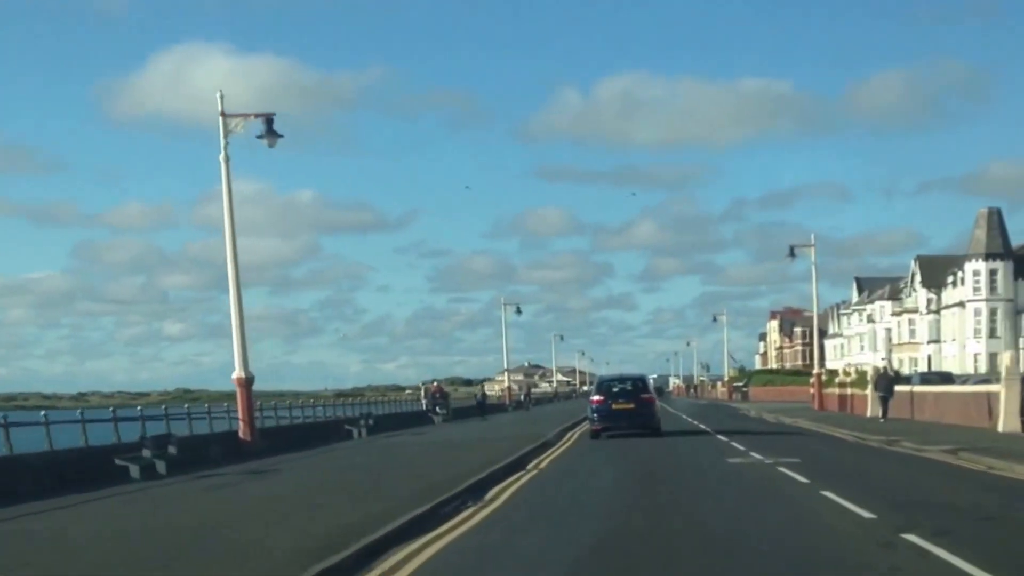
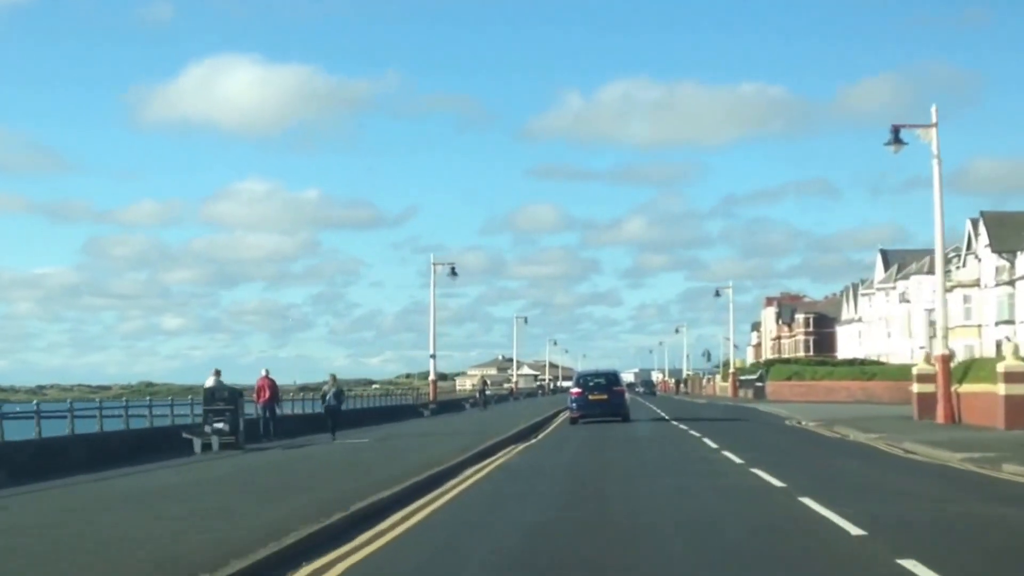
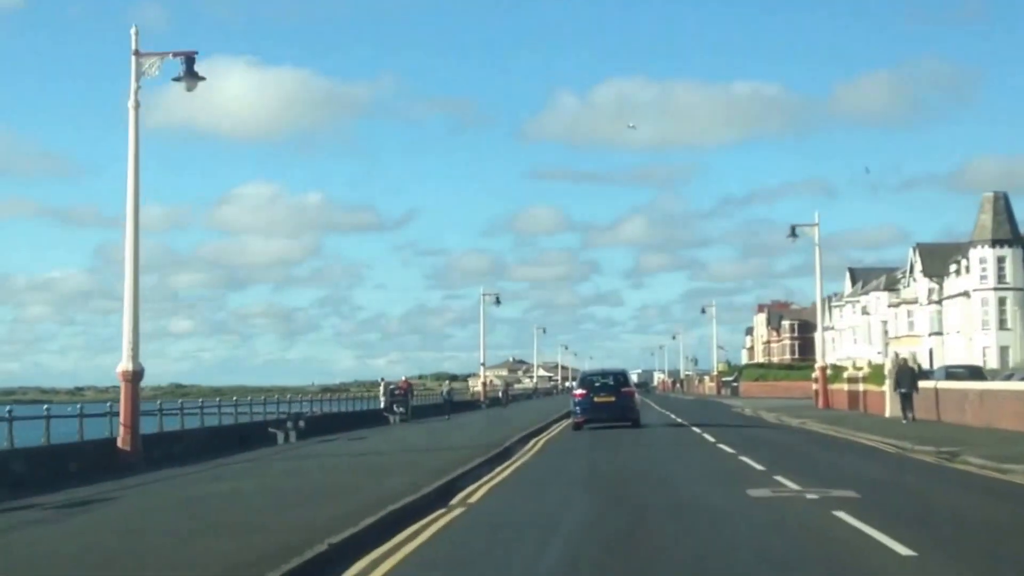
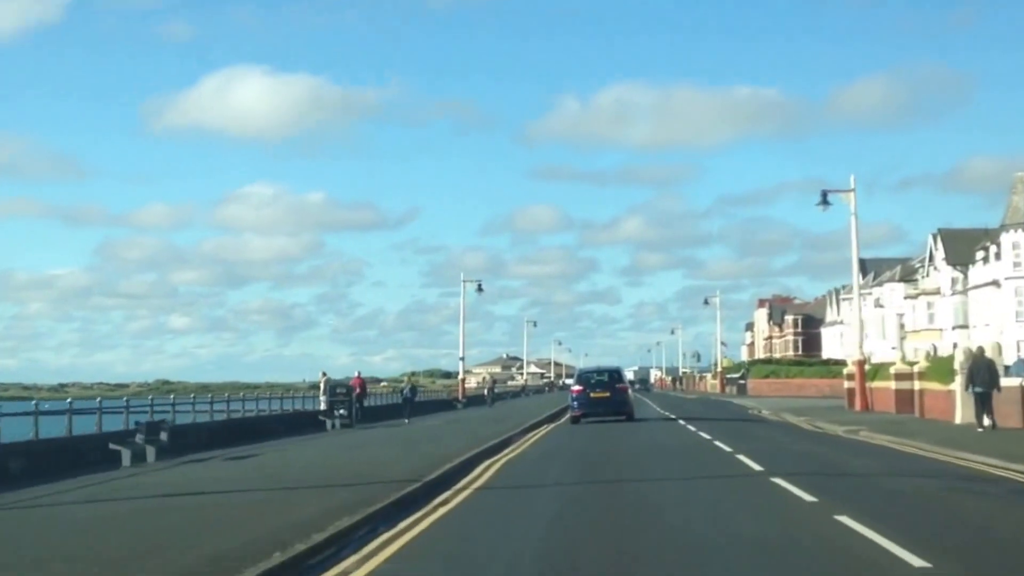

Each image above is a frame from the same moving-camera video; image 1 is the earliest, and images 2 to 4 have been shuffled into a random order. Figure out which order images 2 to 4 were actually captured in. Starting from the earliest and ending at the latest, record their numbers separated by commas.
3, 4, 2
